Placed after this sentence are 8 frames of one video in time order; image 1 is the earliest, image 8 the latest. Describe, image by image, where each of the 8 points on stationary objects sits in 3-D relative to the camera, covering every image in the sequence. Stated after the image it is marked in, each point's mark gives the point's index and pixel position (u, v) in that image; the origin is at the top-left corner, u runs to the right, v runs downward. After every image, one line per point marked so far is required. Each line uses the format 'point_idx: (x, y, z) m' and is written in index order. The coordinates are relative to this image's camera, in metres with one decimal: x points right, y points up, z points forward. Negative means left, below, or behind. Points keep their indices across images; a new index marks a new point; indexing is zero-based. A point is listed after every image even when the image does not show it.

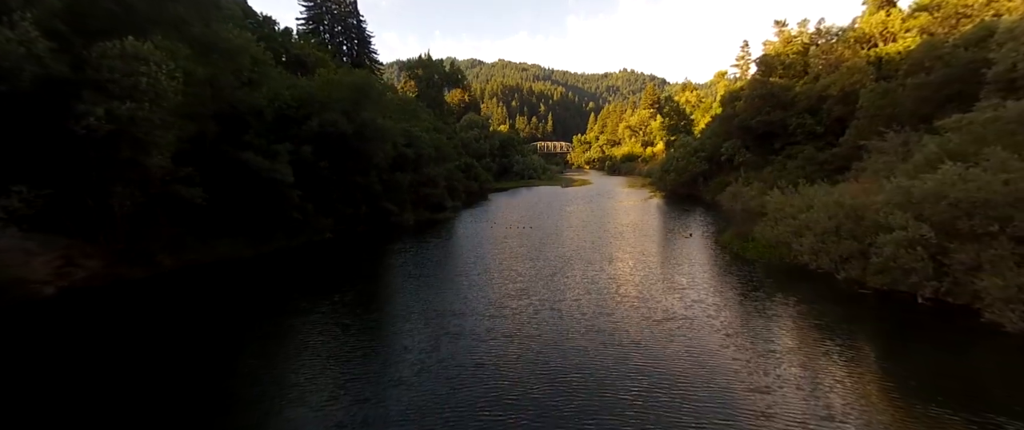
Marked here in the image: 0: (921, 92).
0: (+18.4, +5.6, +18.9) m
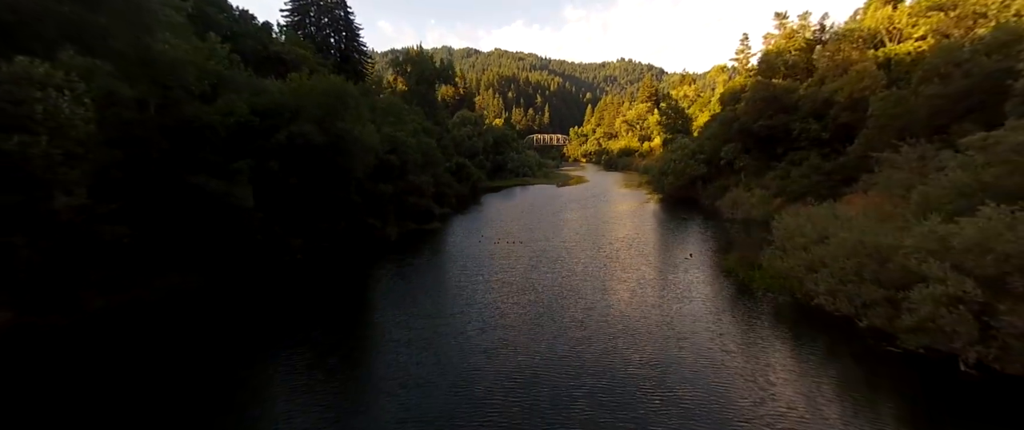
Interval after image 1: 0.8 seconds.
0: (+17.8, +4.8, +17.6) m
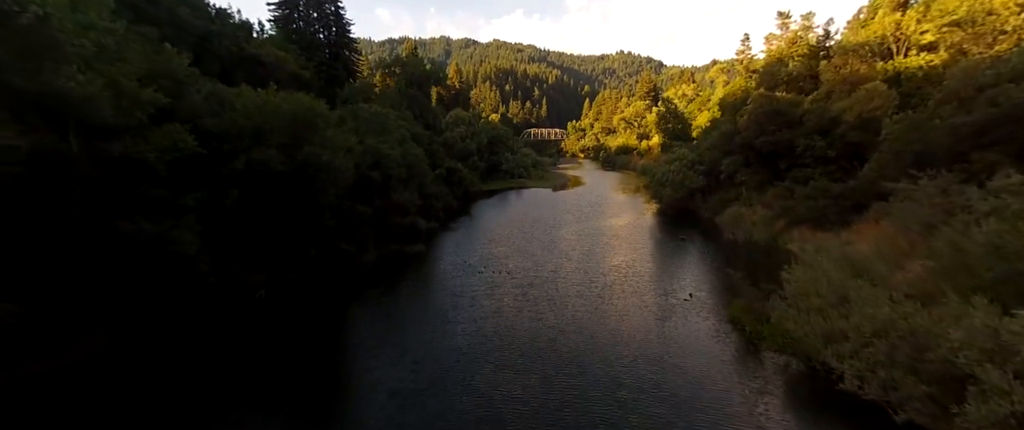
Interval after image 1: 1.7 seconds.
0: (+17.3, +3.3, +16.1) m
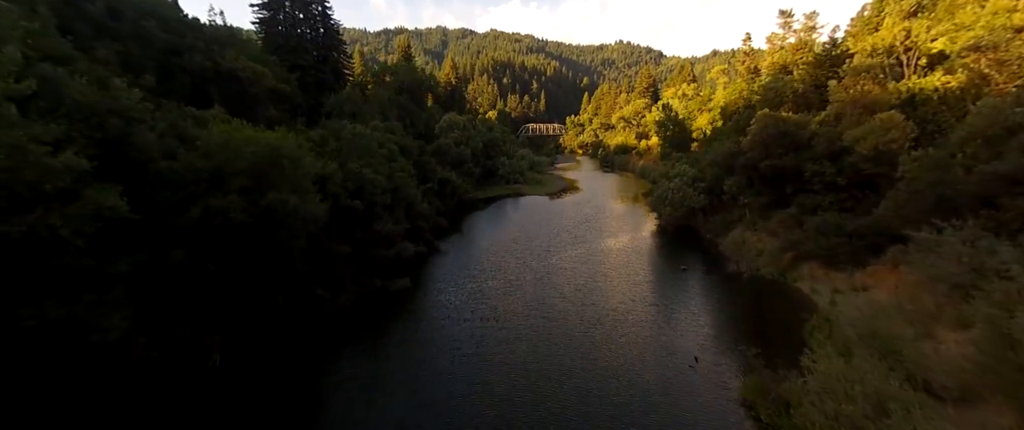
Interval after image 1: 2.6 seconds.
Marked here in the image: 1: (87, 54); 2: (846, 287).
0: (+16.8, +1.4, +14.7) m
1: (-20.2, +7.7, +19.5) m
2: (+15.3, -3.3, +18.8) m
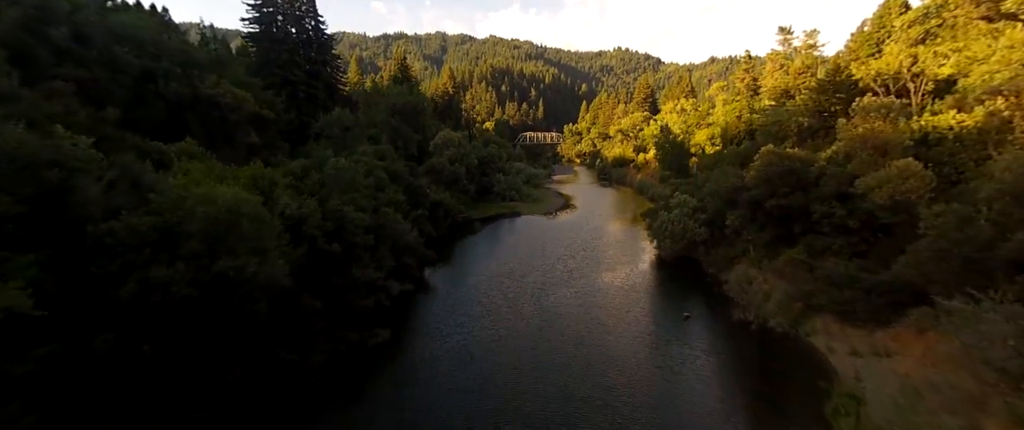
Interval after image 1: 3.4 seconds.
0: (+16.3, -0.9, +13.2) m
1: (-20.6, +5.5, +18.0) m
2: (+14.8, -5.7, +17.2) m
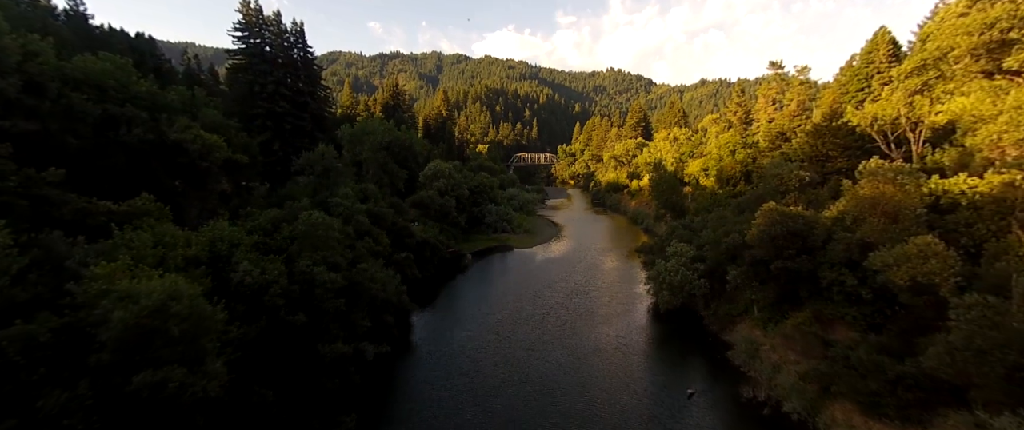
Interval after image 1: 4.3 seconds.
0: (+15.7, -4.0, +11.5) m
1: (-21.3, +2.5, +16.0) m
2: (+14.0, -8.9, +15.2) m
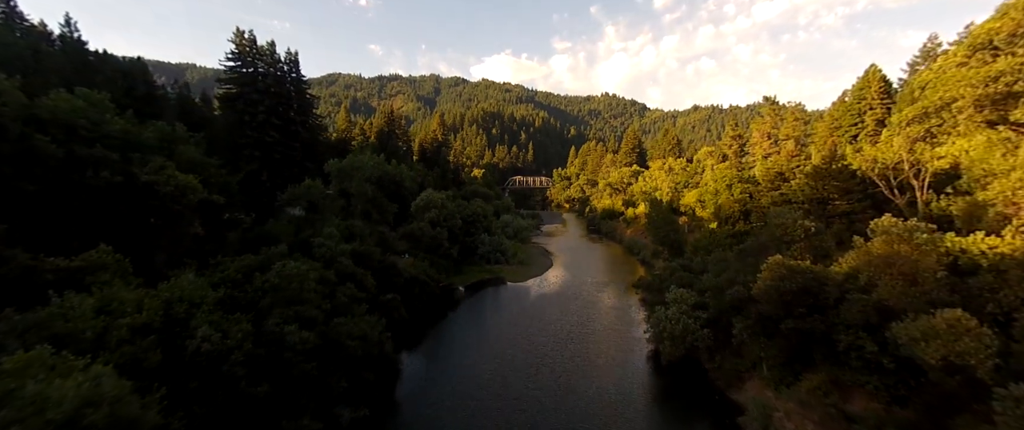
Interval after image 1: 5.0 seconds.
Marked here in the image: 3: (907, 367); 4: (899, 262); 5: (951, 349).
0: (+15.3, -6.3, +9.8) m
1: (-21.7, +0.2, +14.2) m
2: (+13.6, -11.4, +13.2) m
3: (+17.8, -7.0, +18.5) m
4: (+18.5, -2.2, +19.6) m
5: (+16.1, -4.7, +15.1) m
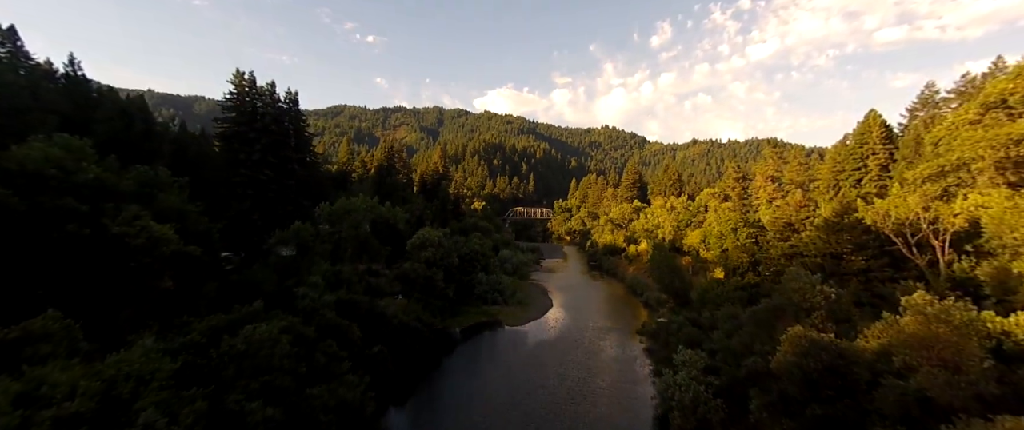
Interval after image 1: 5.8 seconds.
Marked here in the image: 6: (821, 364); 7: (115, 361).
0: (+14.9, -8.8, +7.4) m
1: (-22.0, -2.0, +12.3) m
2: (+13.0, -14.1, +10.4) m
3: (+17.3, -10.2, +16.0) m
4: (+18.1, -5.5, +17.5) m
5: (+15.8, -7.6, +12.7) m
6: (+14.9, -7.0, +19.9) m
7: (-16.5, -5.9, +16.7) m
